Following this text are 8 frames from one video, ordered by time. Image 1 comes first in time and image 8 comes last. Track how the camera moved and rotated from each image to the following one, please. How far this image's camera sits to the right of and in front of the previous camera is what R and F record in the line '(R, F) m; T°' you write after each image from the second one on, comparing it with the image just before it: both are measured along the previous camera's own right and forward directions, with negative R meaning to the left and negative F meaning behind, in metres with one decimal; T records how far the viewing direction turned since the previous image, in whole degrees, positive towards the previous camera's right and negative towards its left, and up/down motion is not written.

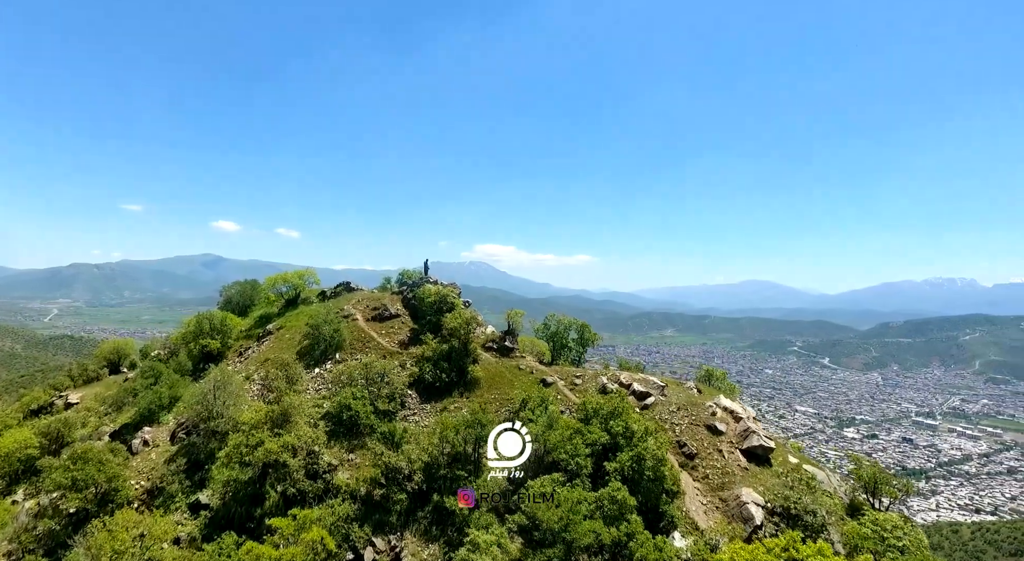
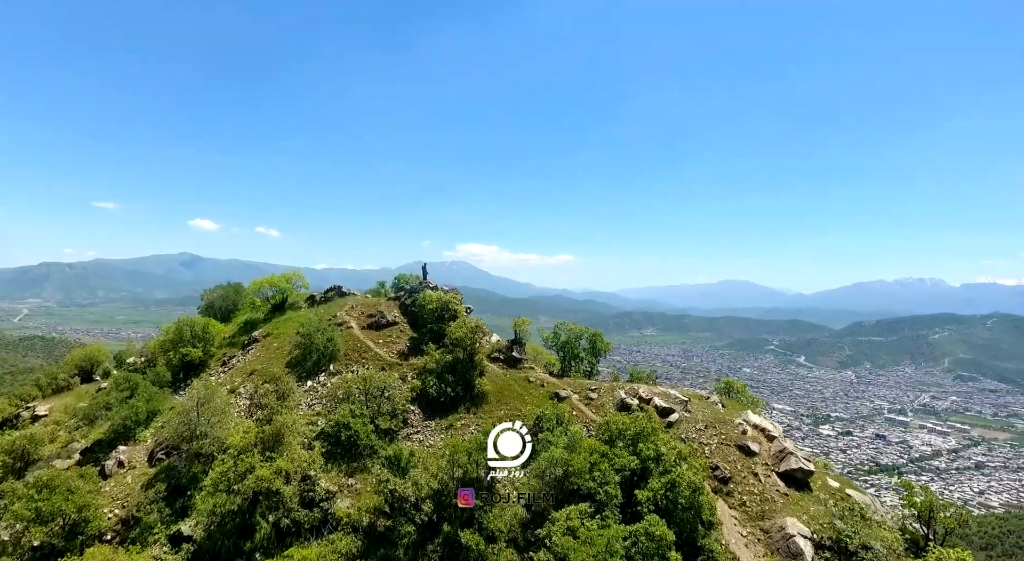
(-3.6, +6.0) m; +2°
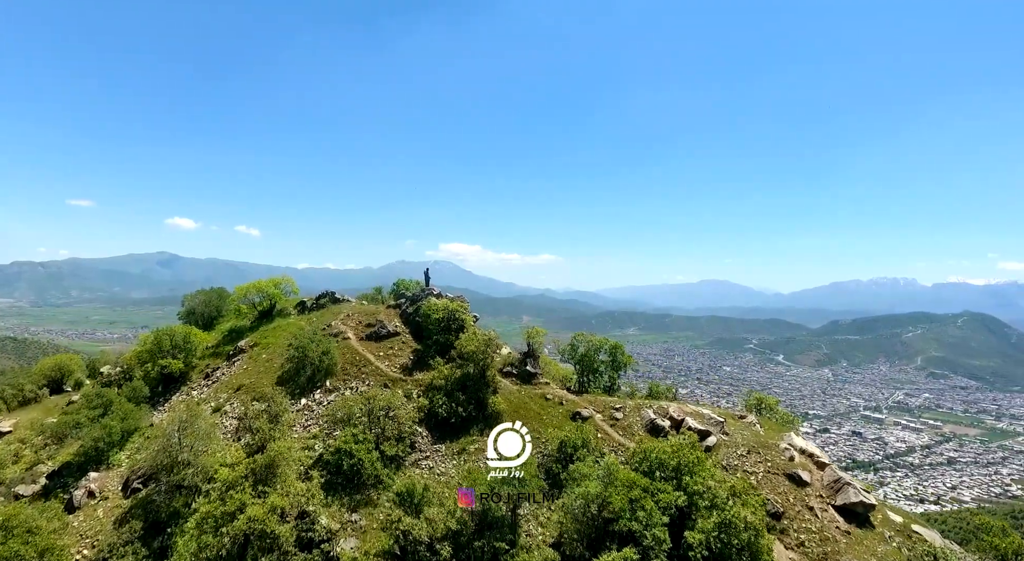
(-3.9, +7.1) m; +2°
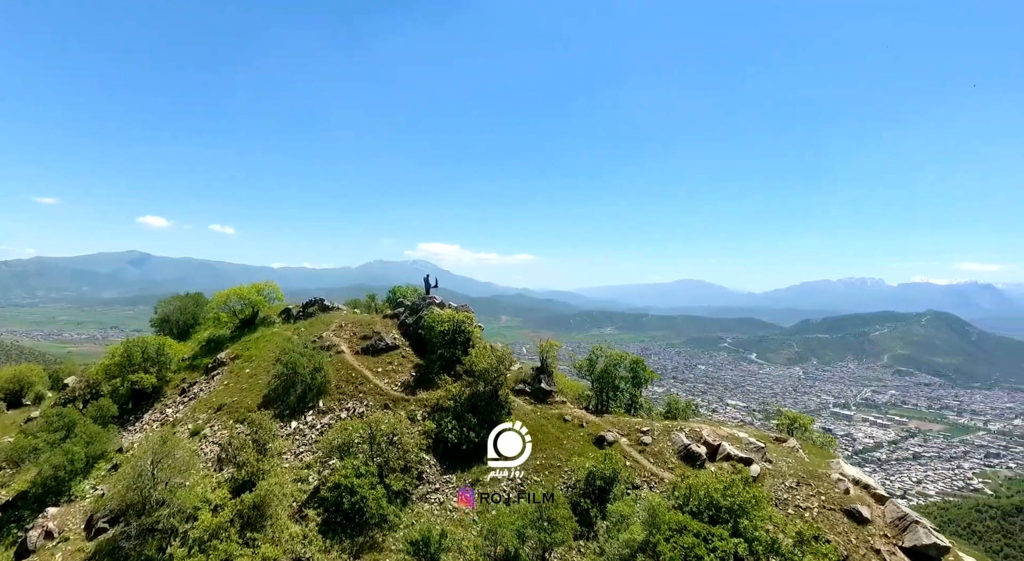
(-4.1, +7.1) m; +2°
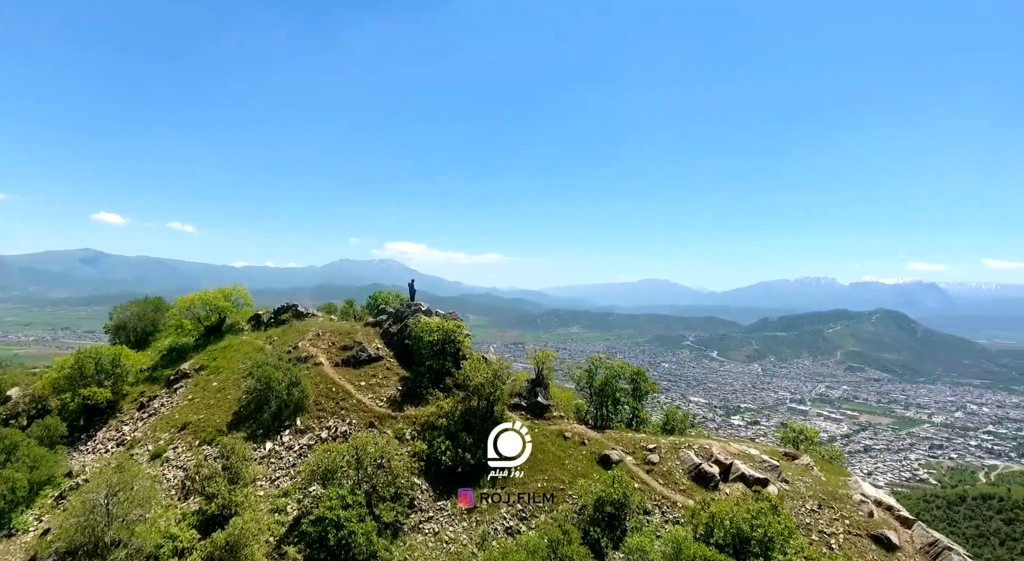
(-2.9, +4.9) m; +3°
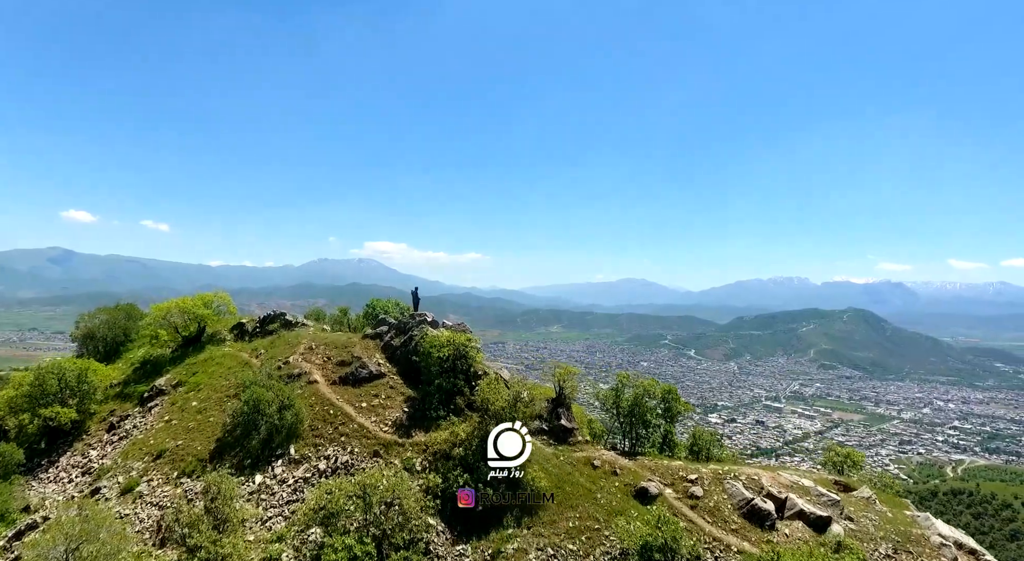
(-4.0, +7.1) m; +2°
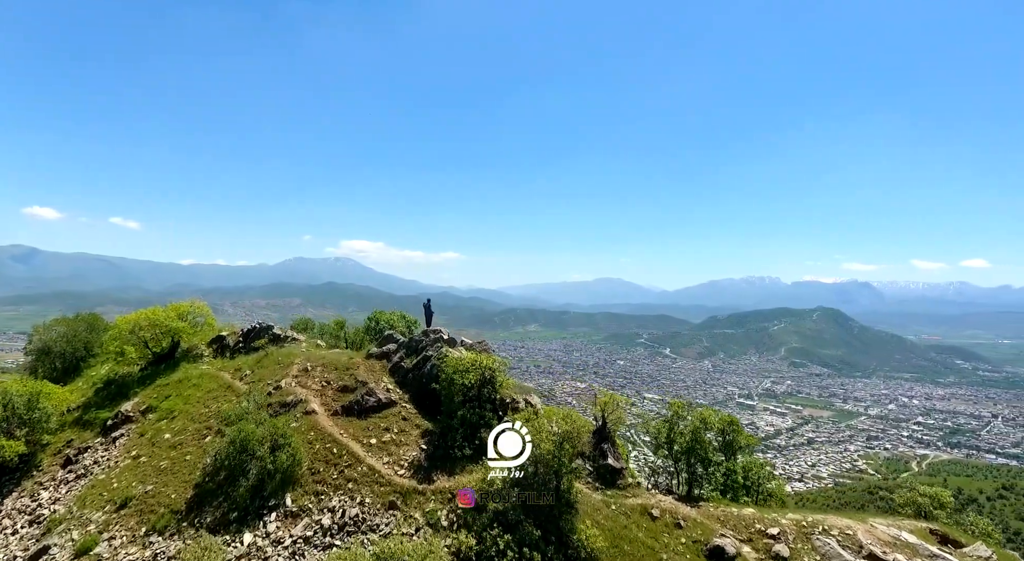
(-5.1, +9.5) m; +2°
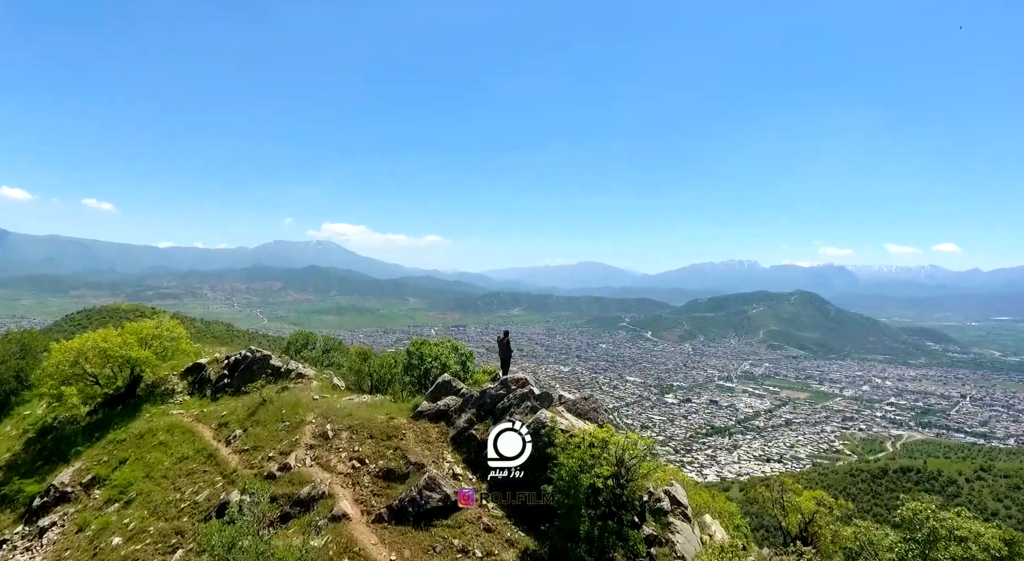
(-9.1, +20.0) m; +2°
